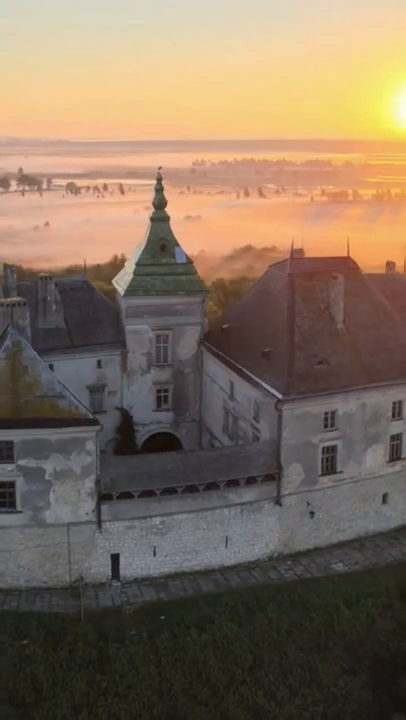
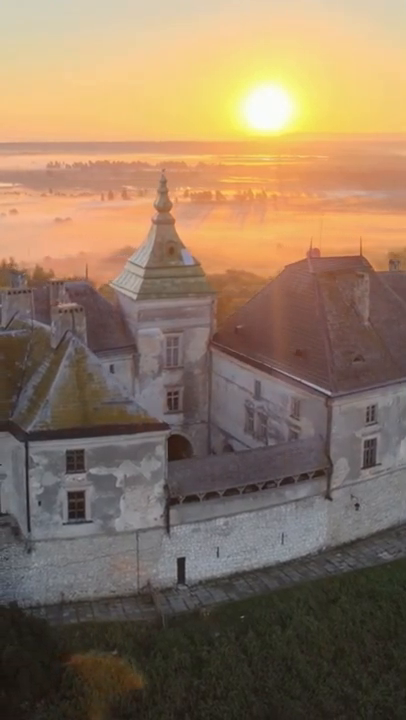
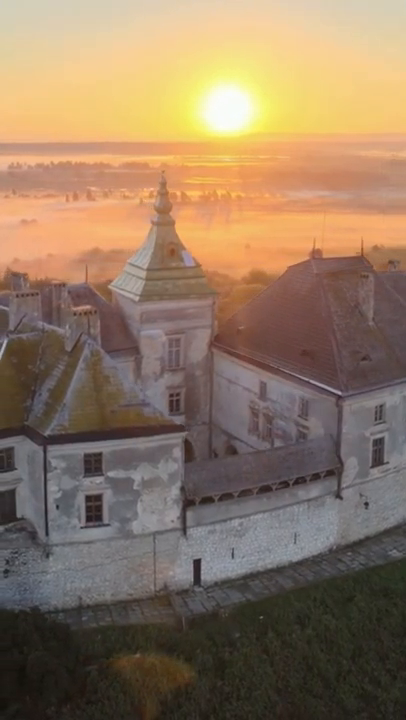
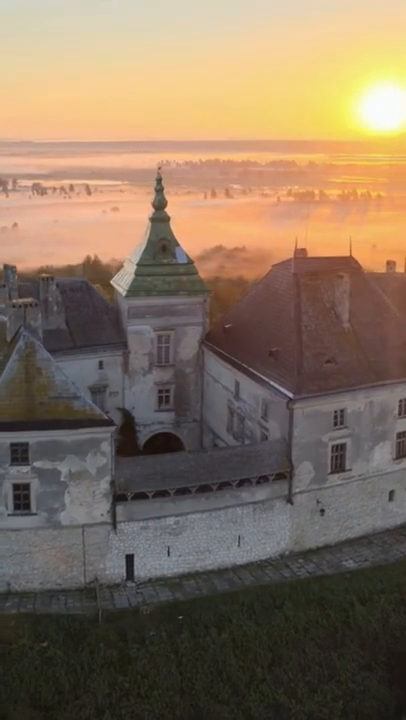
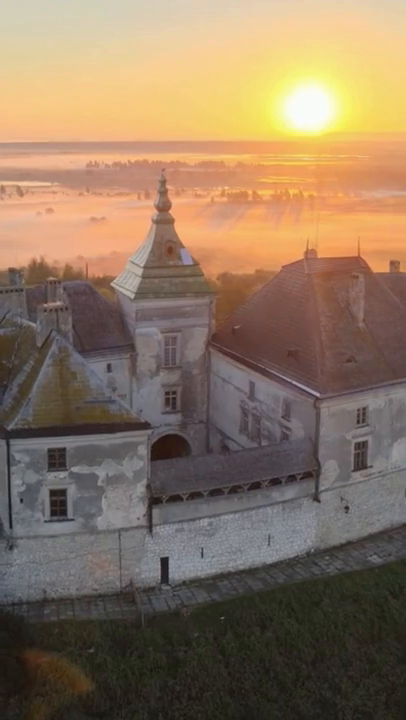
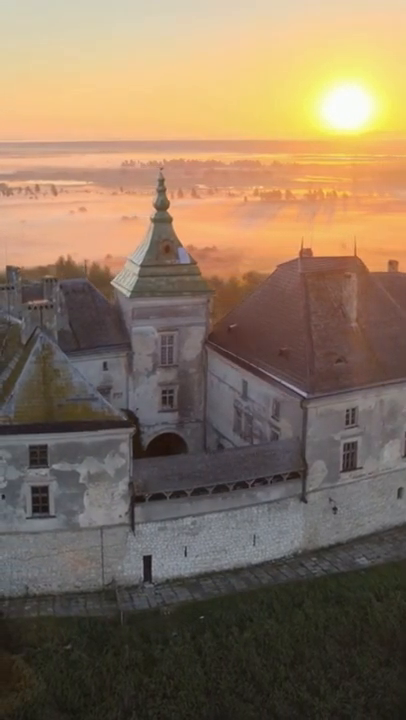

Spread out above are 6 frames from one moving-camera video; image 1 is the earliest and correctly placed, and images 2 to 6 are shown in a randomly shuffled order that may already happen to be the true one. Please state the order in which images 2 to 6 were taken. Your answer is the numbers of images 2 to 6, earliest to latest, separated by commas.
4, 6, 5, 2, 3
